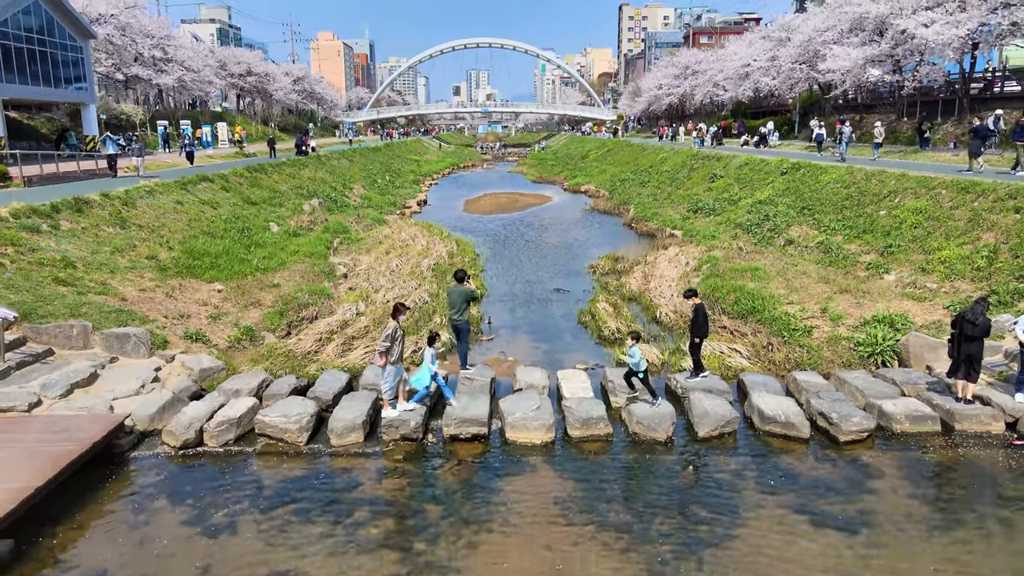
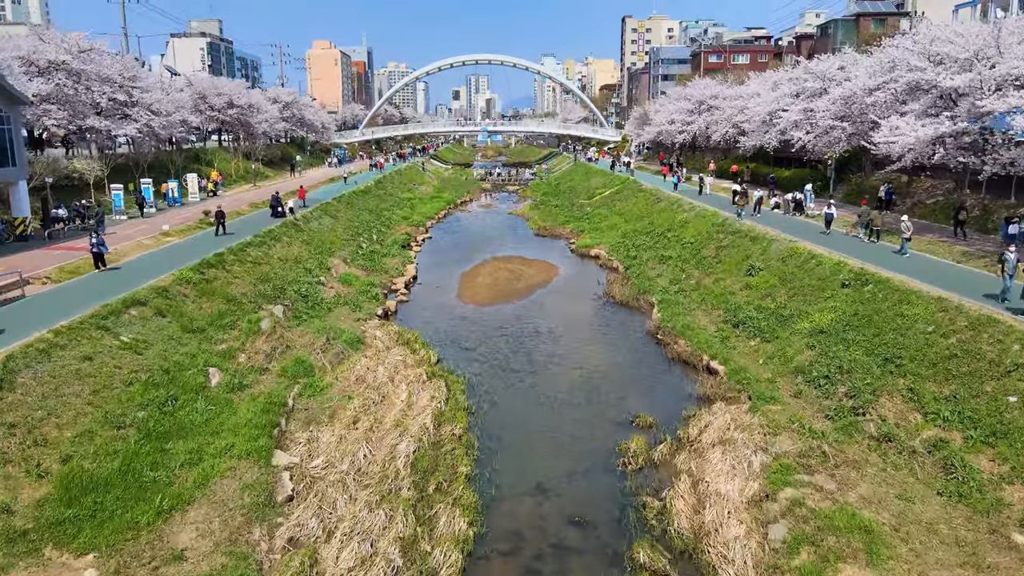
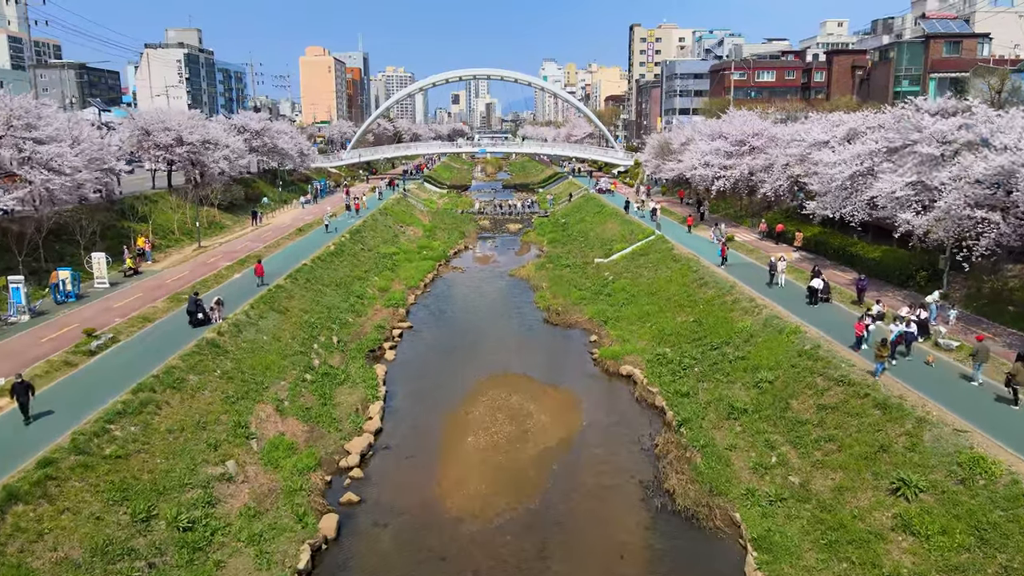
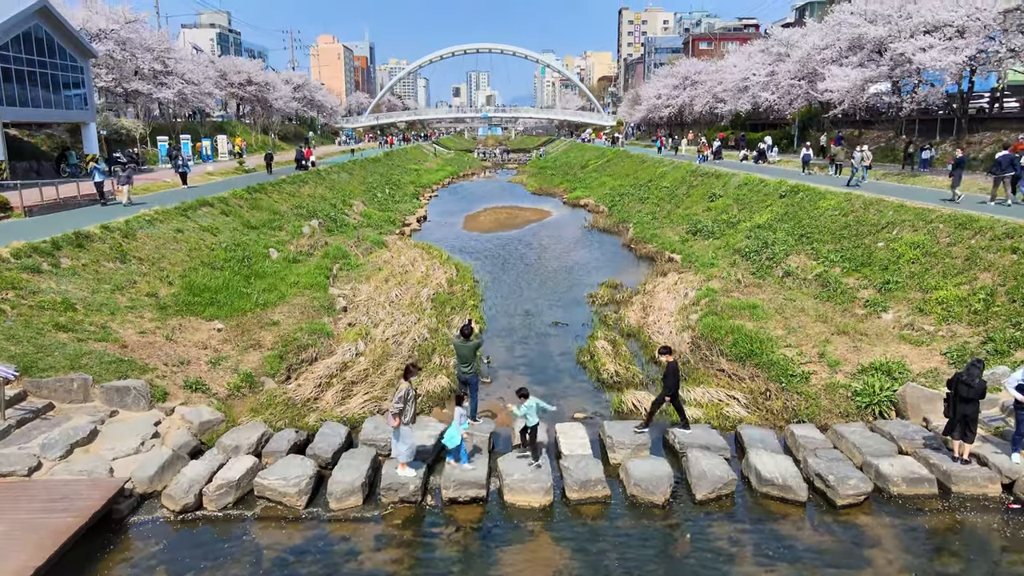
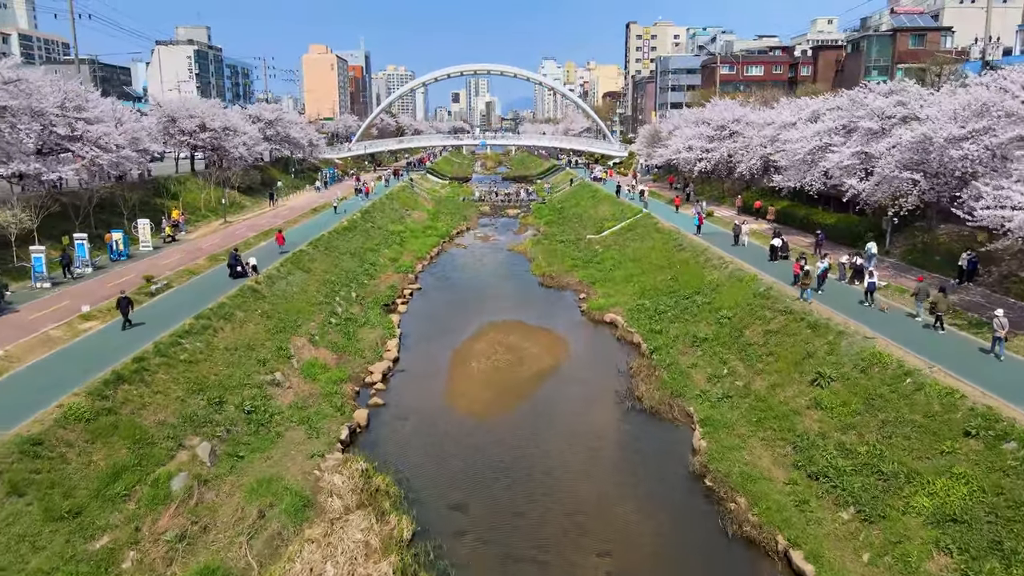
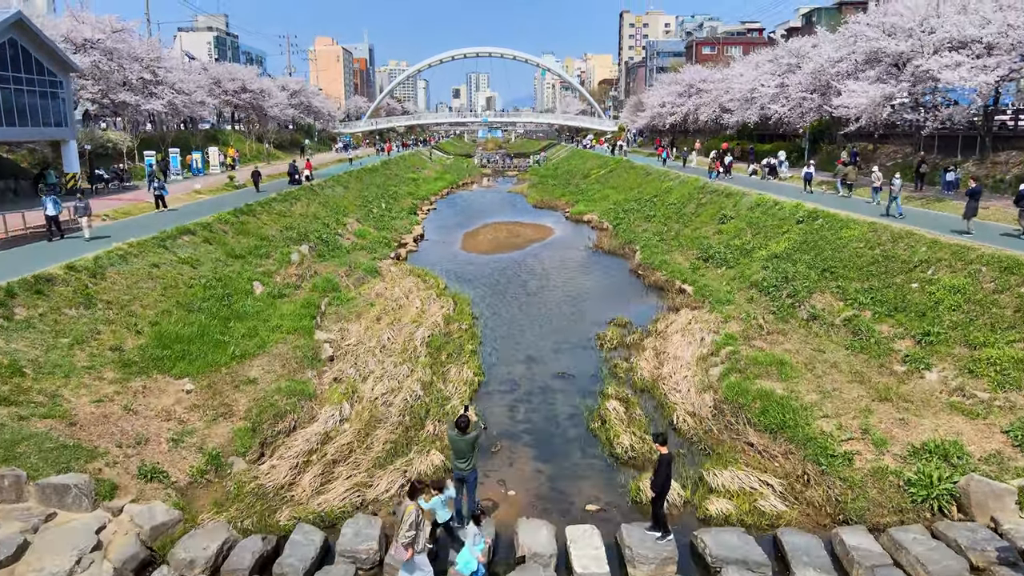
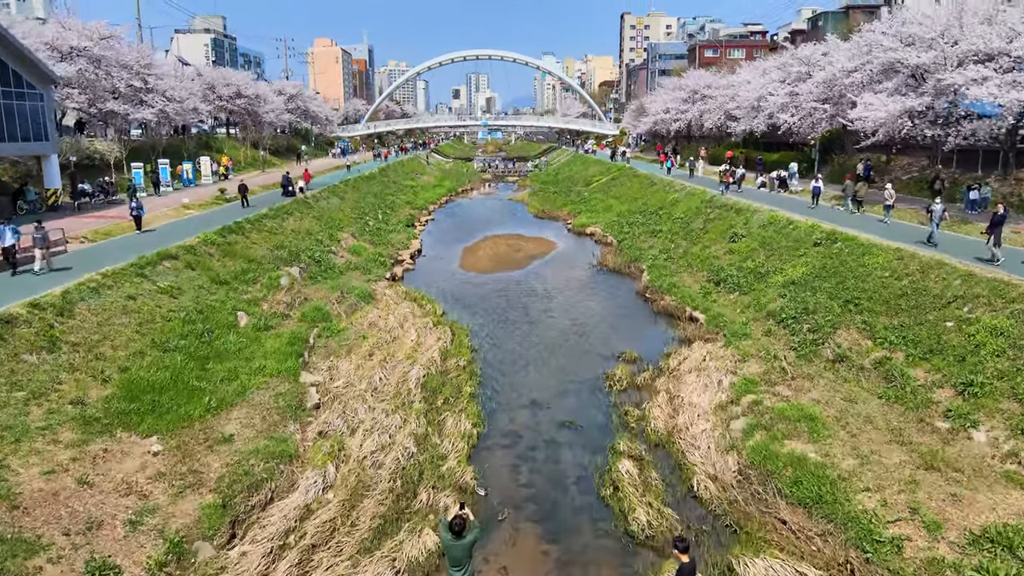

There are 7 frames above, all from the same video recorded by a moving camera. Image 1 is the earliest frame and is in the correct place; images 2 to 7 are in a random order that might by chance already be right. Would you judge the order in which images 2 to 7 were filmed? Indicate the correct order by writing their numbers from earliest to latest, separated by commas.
4, 6, 7, 2, 5, 3
